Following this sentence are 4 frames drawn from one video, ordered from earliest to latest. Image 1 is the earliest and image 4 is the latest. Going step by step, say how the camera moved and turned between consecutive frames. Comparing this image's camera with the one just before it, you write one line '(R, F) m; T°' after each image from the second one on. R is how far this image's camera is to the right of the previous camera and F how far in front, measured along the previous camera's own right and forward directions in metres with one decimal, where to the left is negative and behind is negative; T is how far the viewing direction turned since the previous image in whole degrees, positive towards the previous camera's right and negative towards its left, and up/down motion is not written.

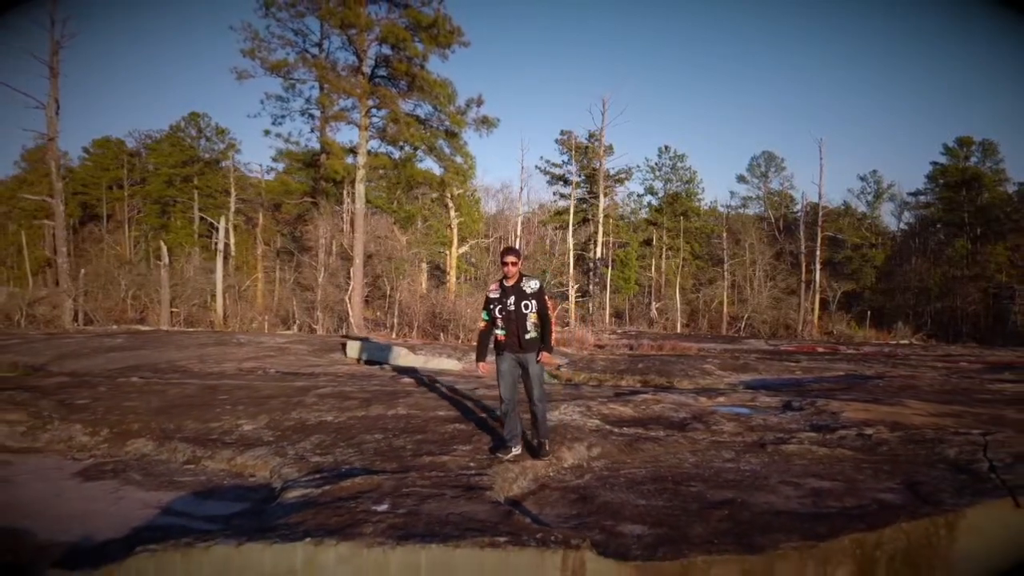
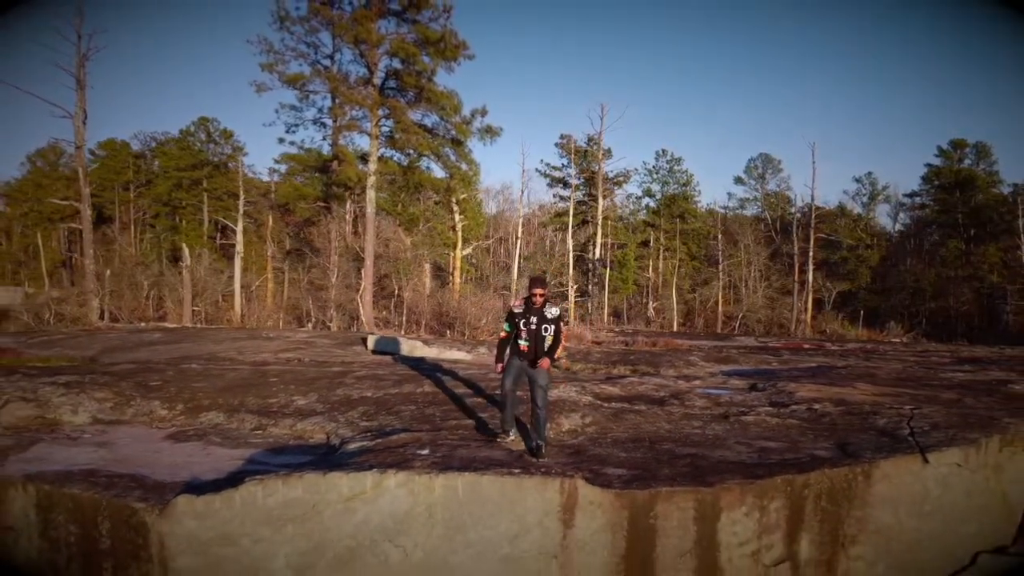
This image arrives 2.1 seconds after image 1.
(-0.1, -1.1) m; 0°
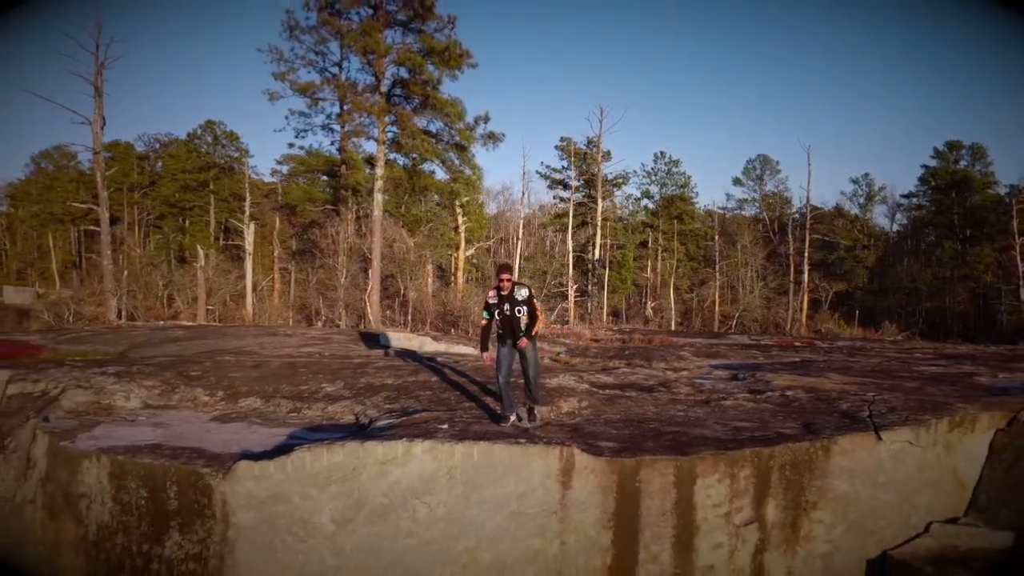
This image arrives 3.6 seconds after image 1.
(-0.1, -0.8) m; 0°
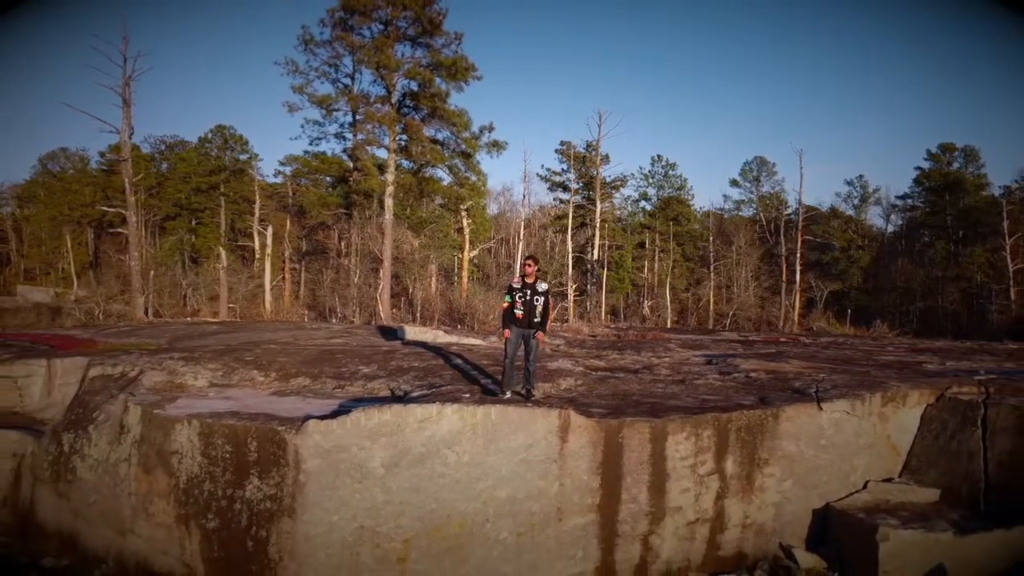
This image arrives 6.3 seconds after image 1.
(-0.1, -1.4) m; 0°
